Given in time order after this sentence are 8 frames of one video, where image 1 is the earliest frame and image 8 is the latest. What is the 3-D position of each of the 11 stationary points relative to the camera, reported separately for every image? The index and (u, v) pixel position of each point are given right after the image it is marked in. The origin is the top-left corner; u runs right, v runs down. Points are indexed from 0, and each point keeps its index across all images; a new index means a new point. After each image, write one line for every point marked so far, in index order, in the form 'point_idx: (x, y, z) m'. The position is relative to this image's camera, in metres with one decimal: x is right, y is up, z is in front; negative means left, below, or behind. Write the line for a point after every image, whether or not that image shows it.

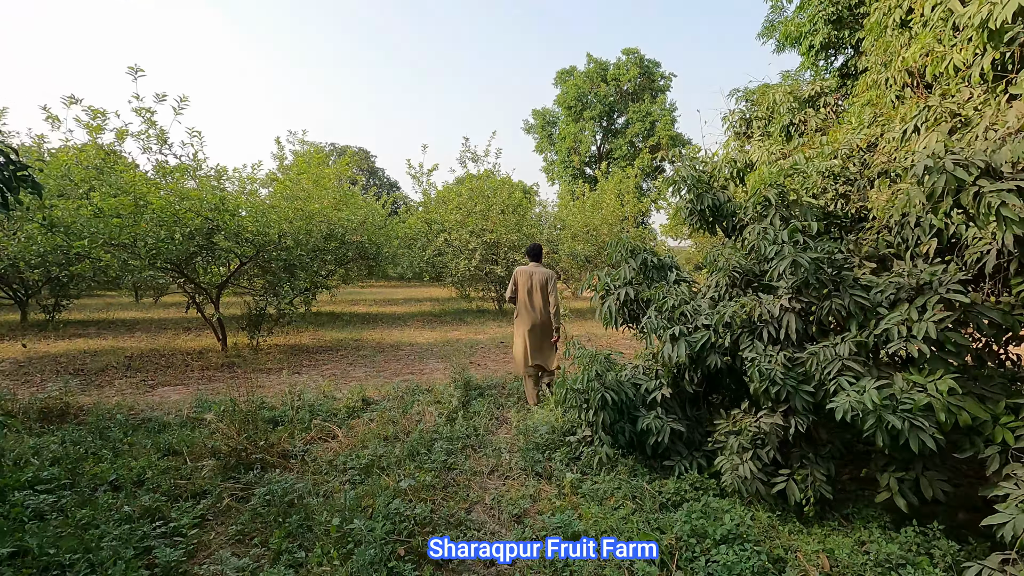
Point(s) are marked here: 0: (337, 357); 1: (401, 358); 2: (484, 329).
0: (-2.3, -0.9, +7.2) m
1: (-1.4, -0.9, +7.0) m
2: (-0.5, -0.8, +9.9) m
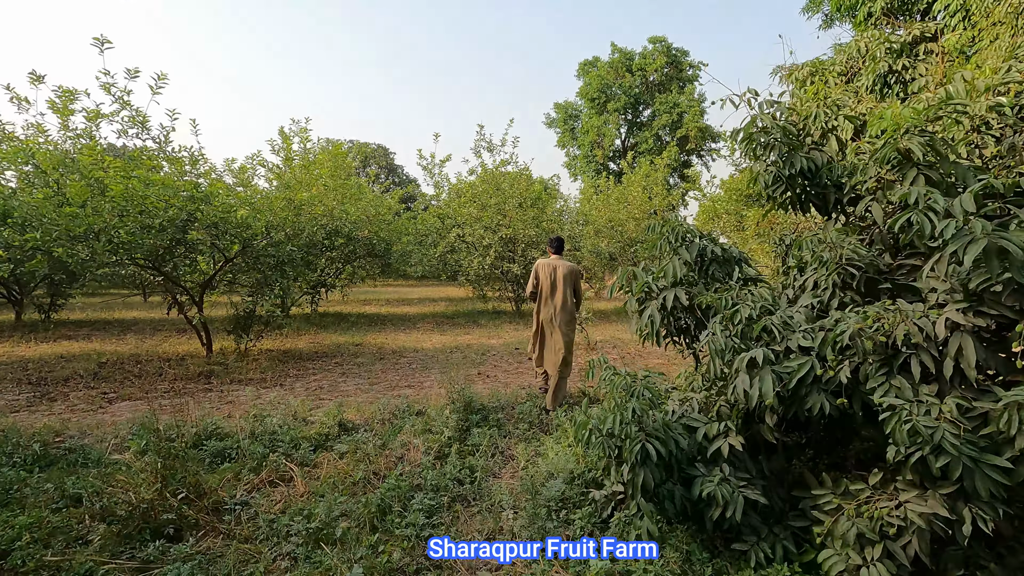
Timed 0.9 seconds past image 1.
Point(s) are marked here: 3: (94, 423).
0: (-2.1, -0.9, +6.4) m
1: (-1.3, -0.9, +6.2) m
2: (-0.2, -0.8, +9.0) m
3: (-3.1, -1.0, +4.0) m
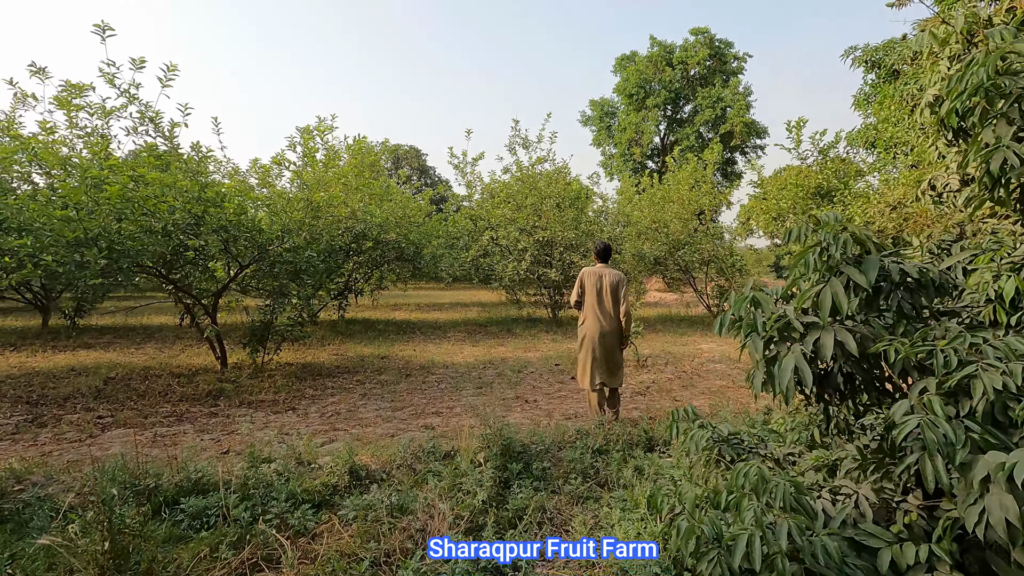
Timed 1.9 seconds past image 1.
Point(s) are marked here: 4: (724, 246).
0: (-1.7, -1.0, +5.8) m
1: (-0.9, -1.0, +5.5) m
2: (+0.4, -0.9, +8.3) m
3: (-2.8, -1.1, +3.5) m
4: (+4.6, +0.9, +11.7) m
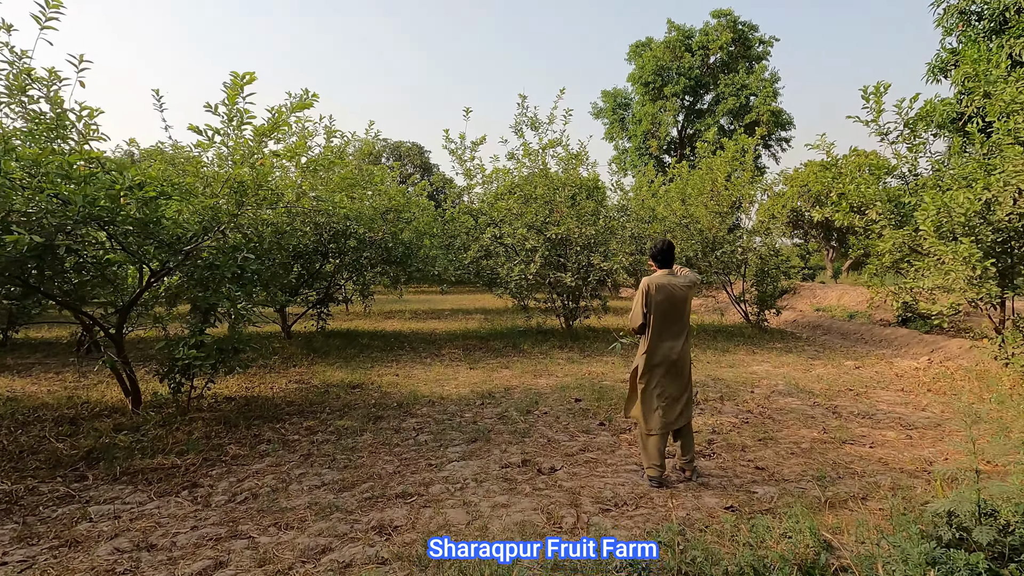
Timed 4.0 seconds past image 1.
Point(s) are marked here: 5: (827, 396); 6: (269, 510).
0: (-1.7, -1.1, +4.2) m
1: (-0.8, -1.1, +3.9) m
2: (+0.4, -1.0, +6.7) m
3: (-2.8, -1.2, +1.9) m
4: (+4.8, +0.8, +10.1) m
5: (+3.1, -1.0, +5.2) m
6: (-1.3, -1.2, +2.8) m
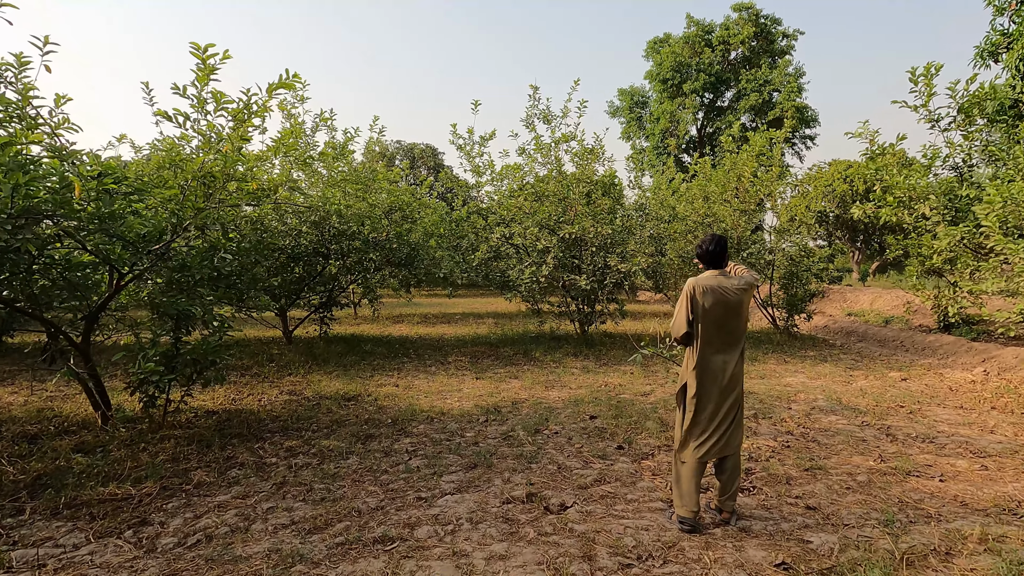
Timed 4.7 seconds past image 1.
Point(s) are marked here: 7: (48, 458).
0: (-1.6, -1.2, +3.8) m
1: (-0.8, -1.2, +3.5) m
2: (+0.6, -1.0, +6.2) m
3: (-2.8, -1.2, +1.5) m
4: (+5.0, +0.8, +9.4) m
5: (+3.1, -1.1, +4.6) m
6: (-1.3, -1.2, +2.4) m
7: (-3.0, -1.1, +3.5) m
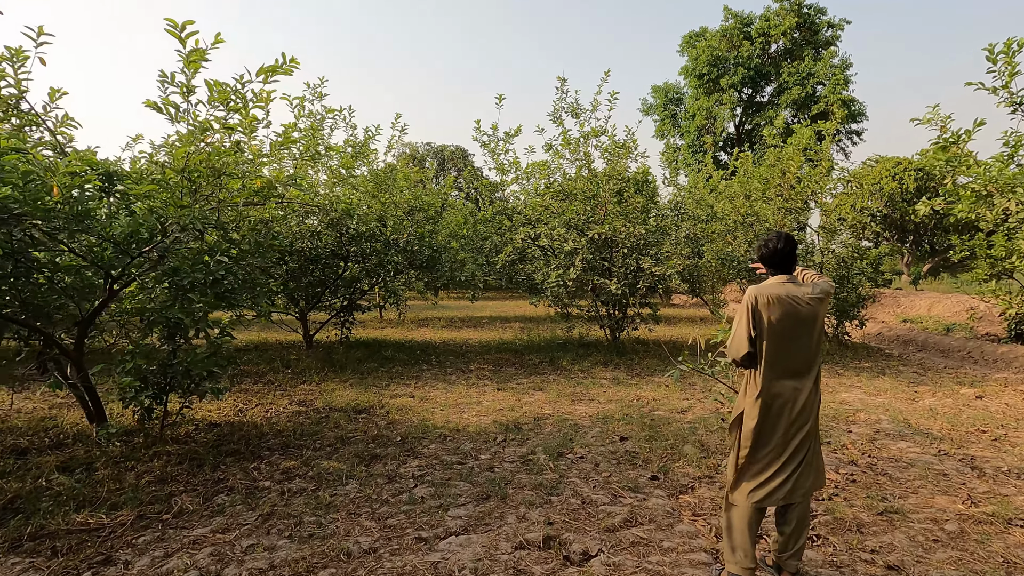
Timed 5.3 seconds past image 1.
0: (-1.5, -1.2, +3.4) m
1: (-0.7, -1.2, +3.1) m
2: (+0.8, -1.1, +5.7) m
3: (-2.8, -1.3, +1.2) m
4: (+5.4, +0.7, +8.7) m
5: (+3.3, -1.1, +4.0) m
6: (-1.3, -1.2, +2.0) m
7: (-2.9, -1.2, +3.3) m
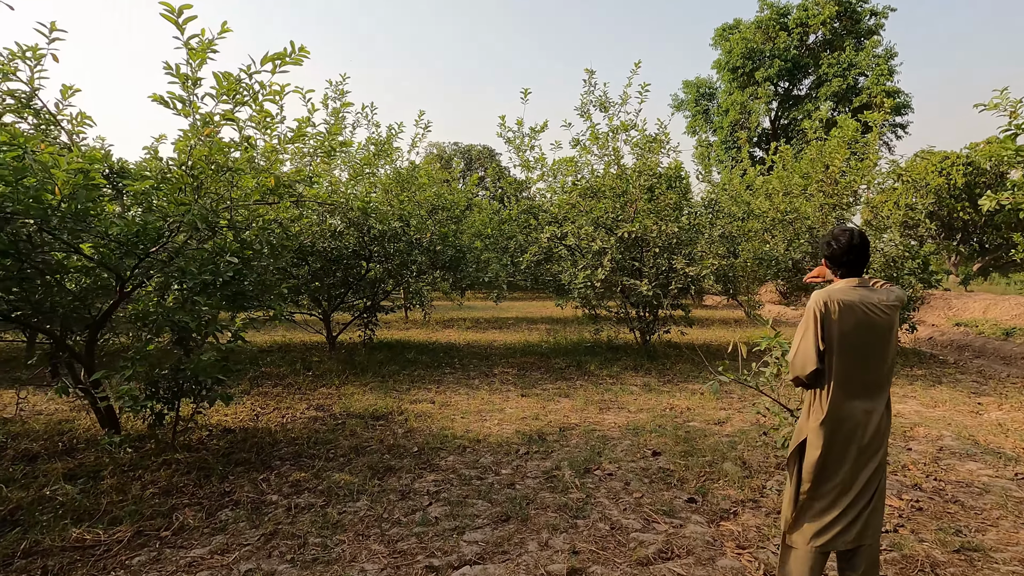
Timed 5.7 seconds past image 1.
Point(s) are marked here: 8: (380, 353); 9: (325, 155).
0: (-1.4, -1.2, +3.2) m
1: (-0.6, -1.2, +2.8) m
2: (+1.1, -1.1, +5.4) m
3: (-2.8, -1.3, +1.1) m
4: (+5.8, +0.7, +8.1) m
5: (+3.4, -1.1, +3.5) m
6: (-1.2, -1.2, +1.8) m
7: (-2.8, -1.2, +3.2) m
8: (-2.0, -1.0, +8.0) m
9: (-1.9, +1.3, +5.4) m
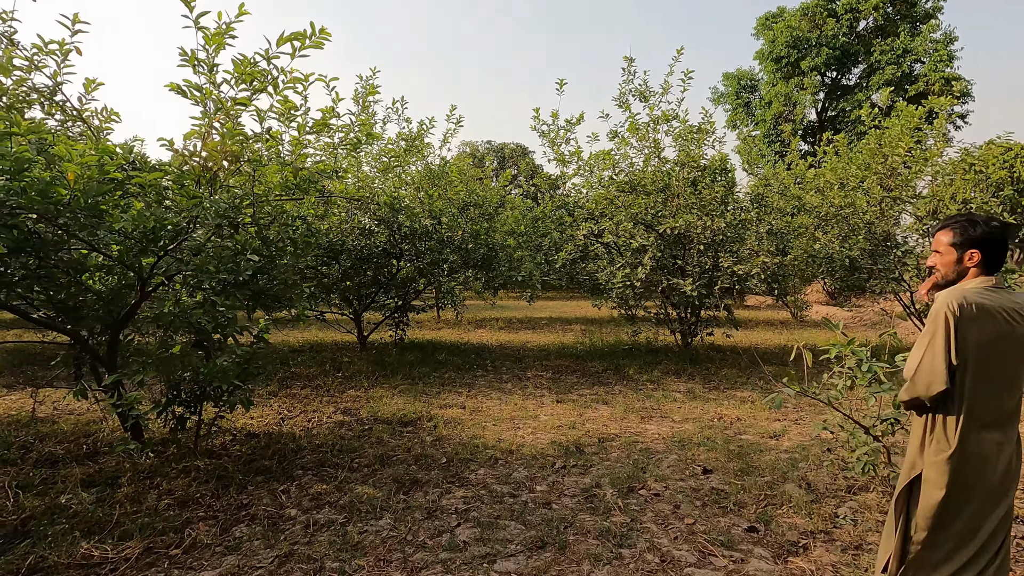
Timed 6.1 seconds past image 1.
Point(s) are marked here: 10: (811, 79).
0: (-1.2, -1.2, +3.0) m
1: (-0.4, -1.2, +2.6) m
2: (+1.4, -1.1, +5.1) m
3: (-2.7, -1.3, +1.0) m
4: (+6.3, +0.7, +7.5) m
5: (+3.6, -1.2, +3.0) m
6: (-1.1, -1.2, +1.6) m
7: (-2.6, -1.2, +3.0) m
8: (-1.5, -1.0, +7.8) m
9: (-1.5, +1.3, +5.2) m
10: (+9.9, +6.9, +17.6) m
